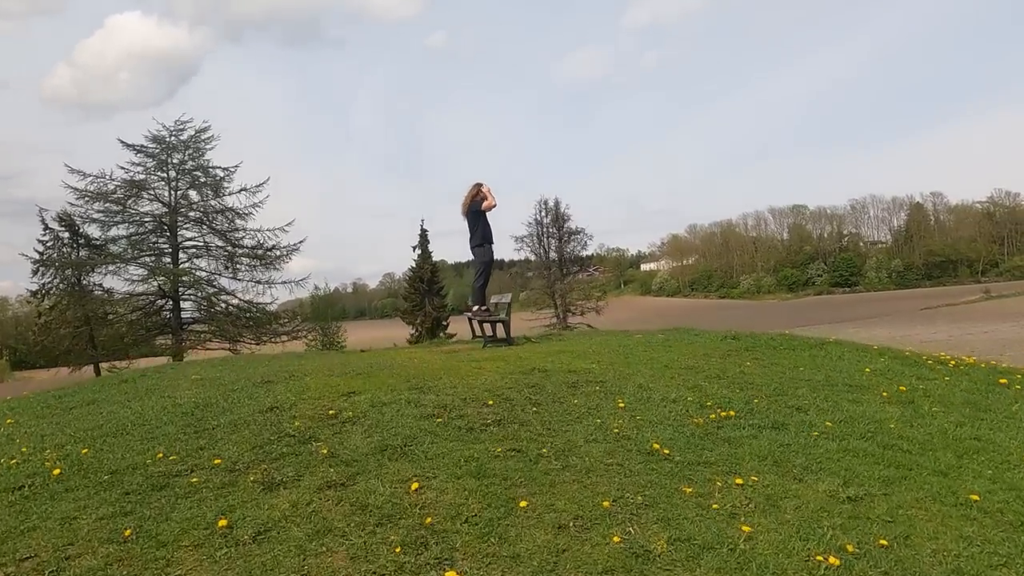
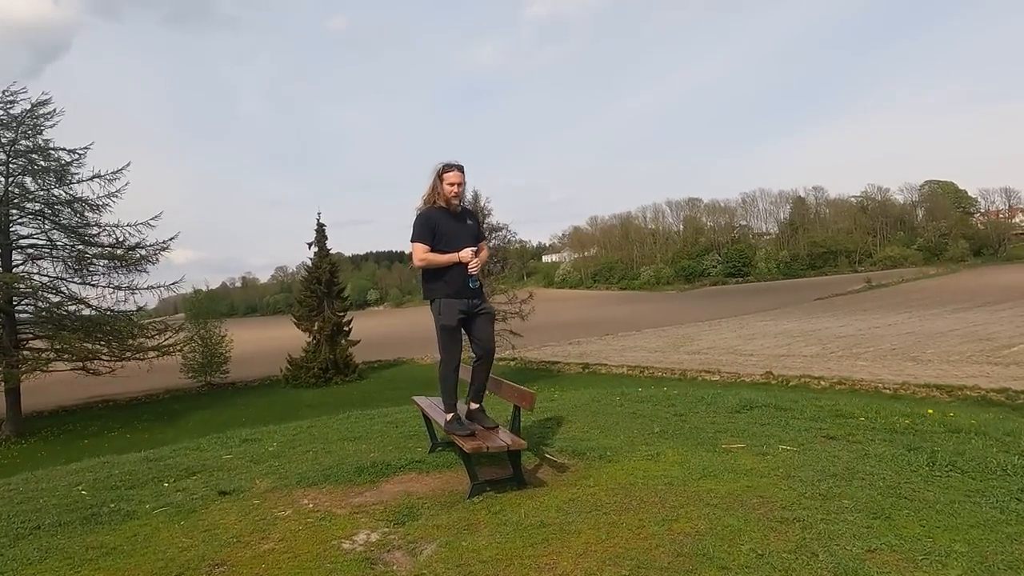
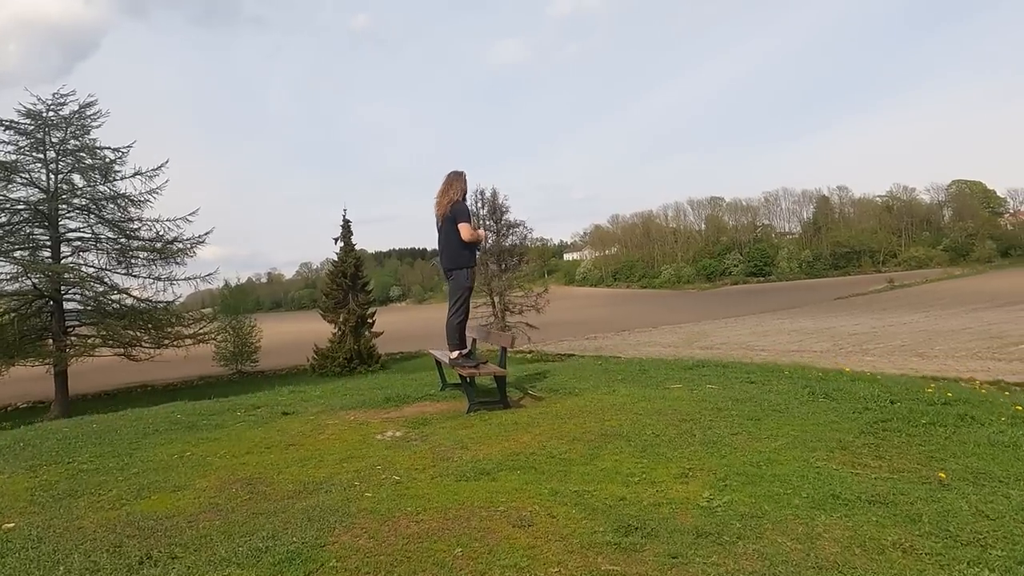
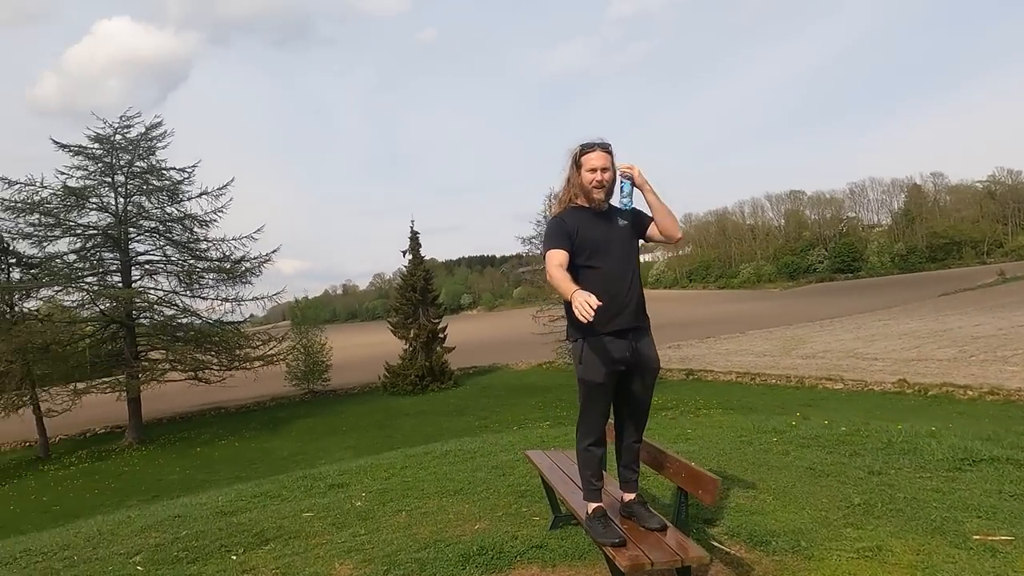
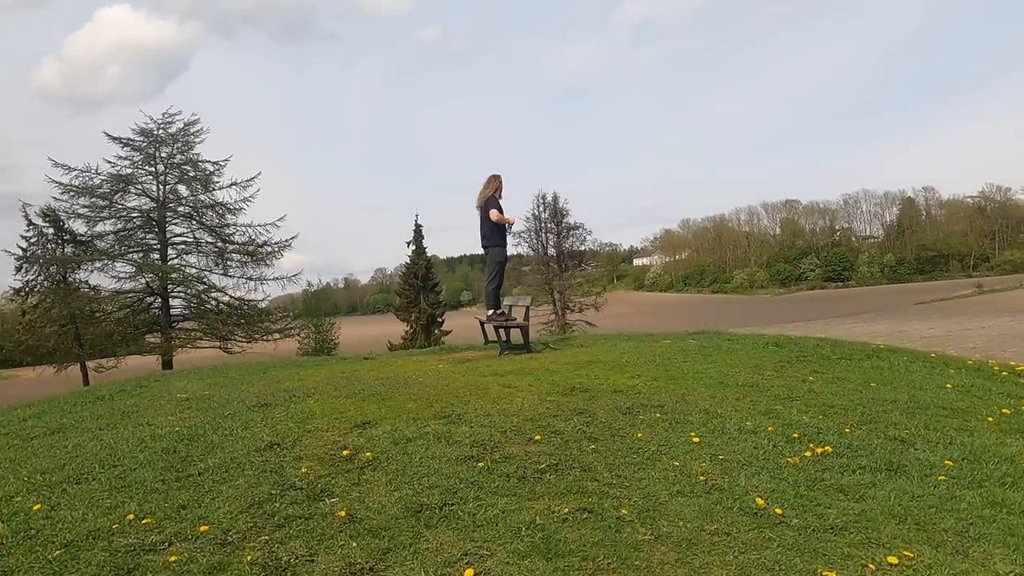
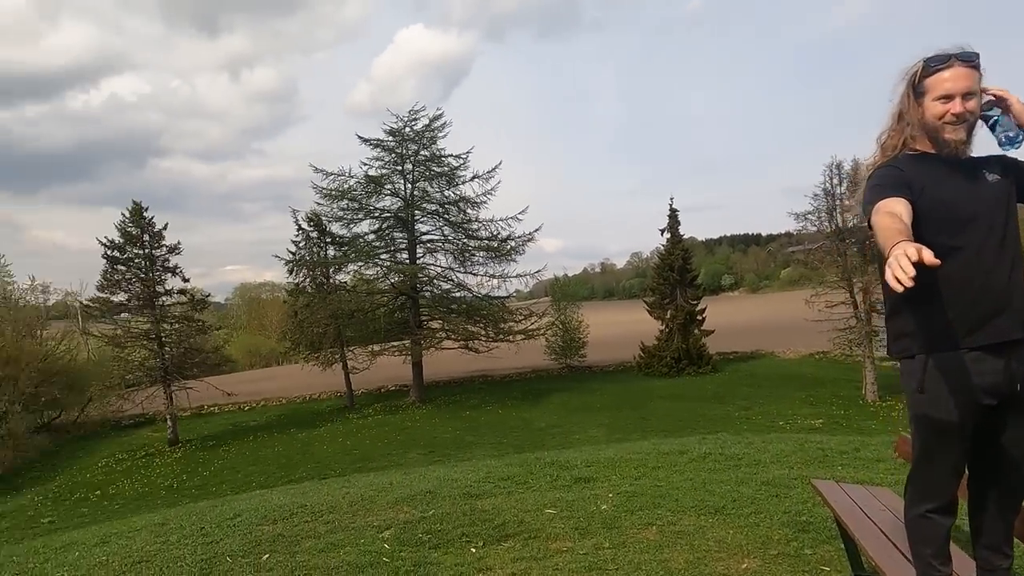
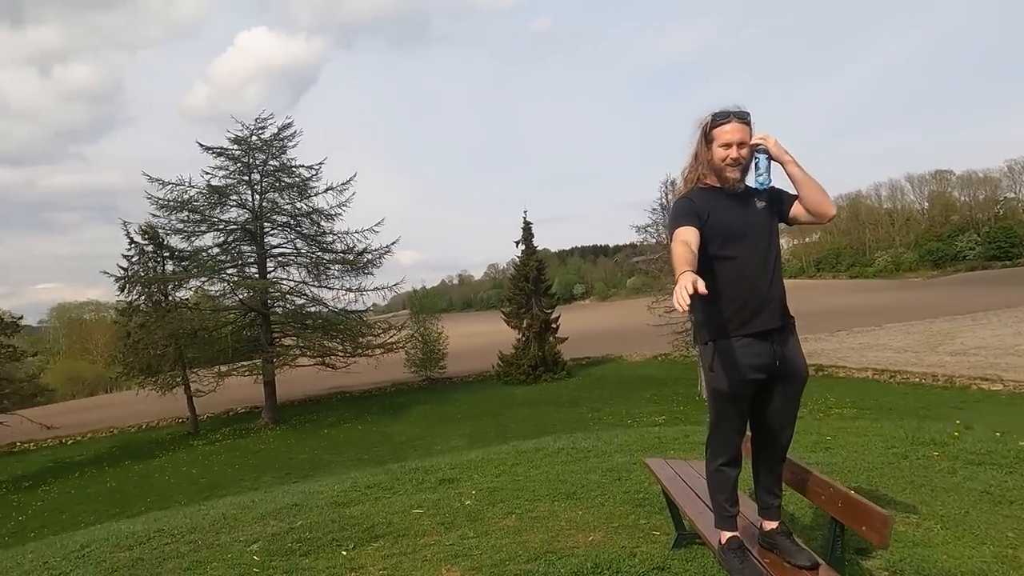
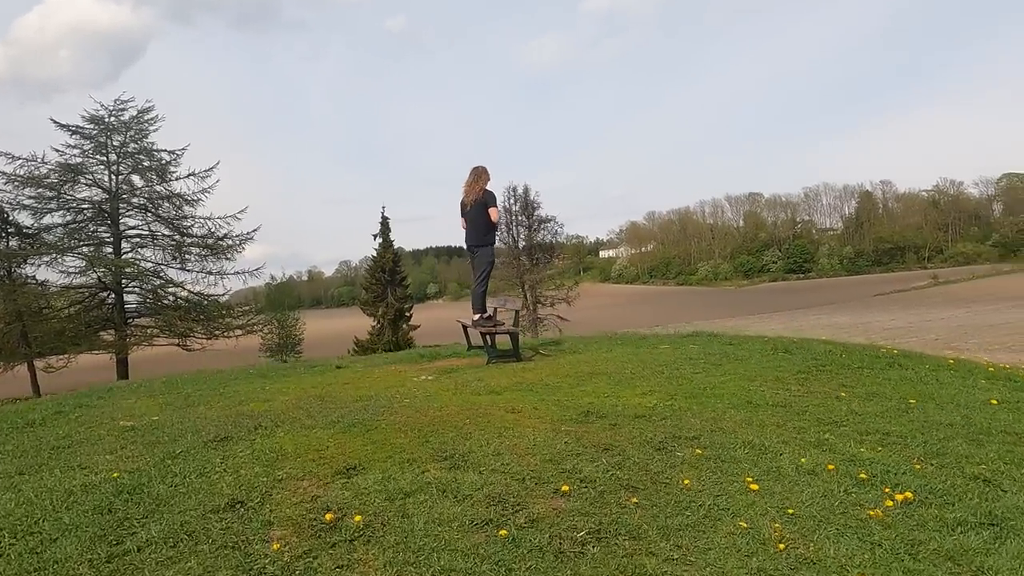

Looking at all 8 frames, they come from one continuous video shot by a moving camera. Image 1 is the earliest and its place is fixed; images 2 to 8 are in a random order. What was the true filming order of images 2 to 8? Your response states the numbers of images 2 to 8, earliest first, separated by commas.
5, 8, 3, 2, 4, 7, 6
